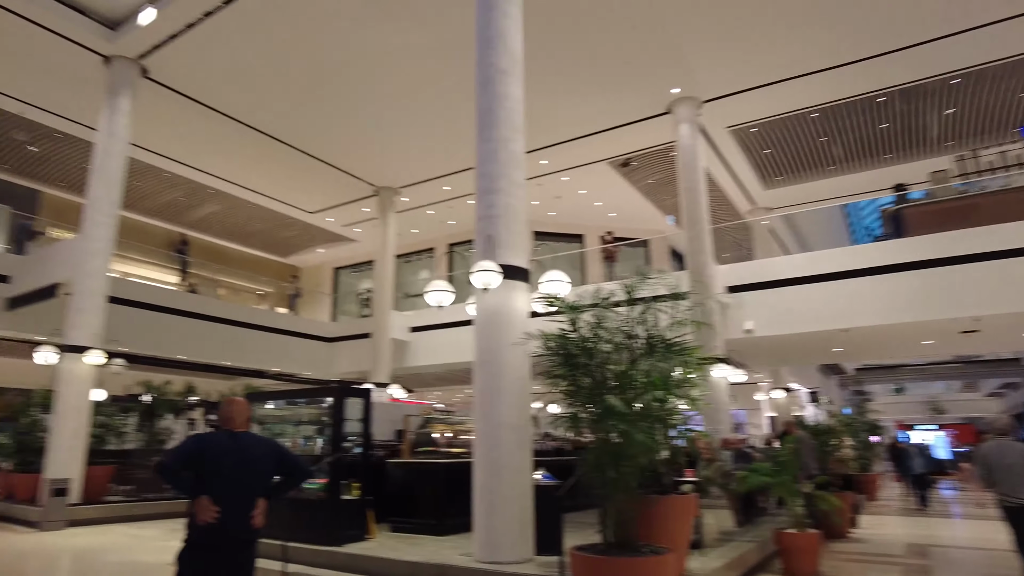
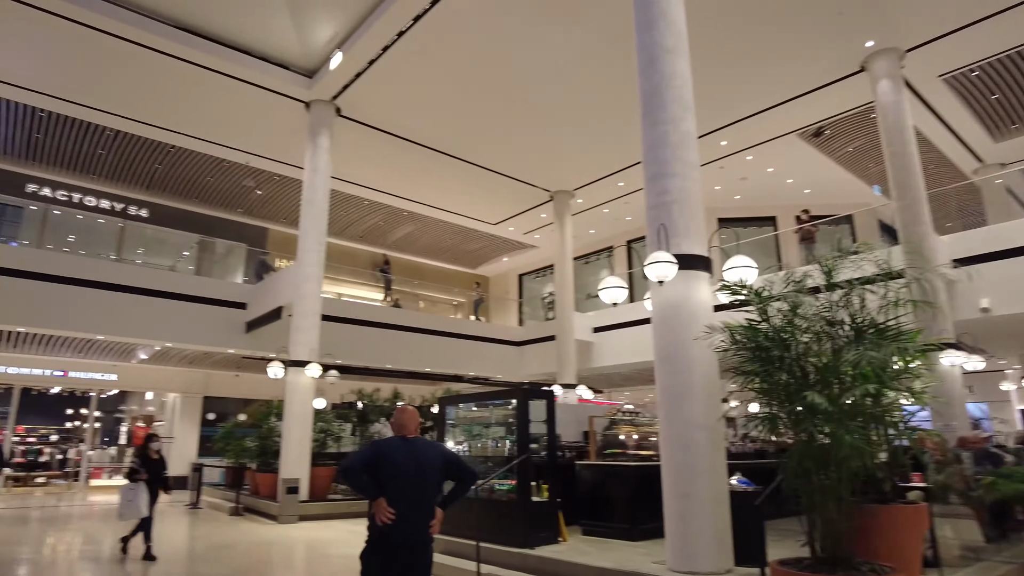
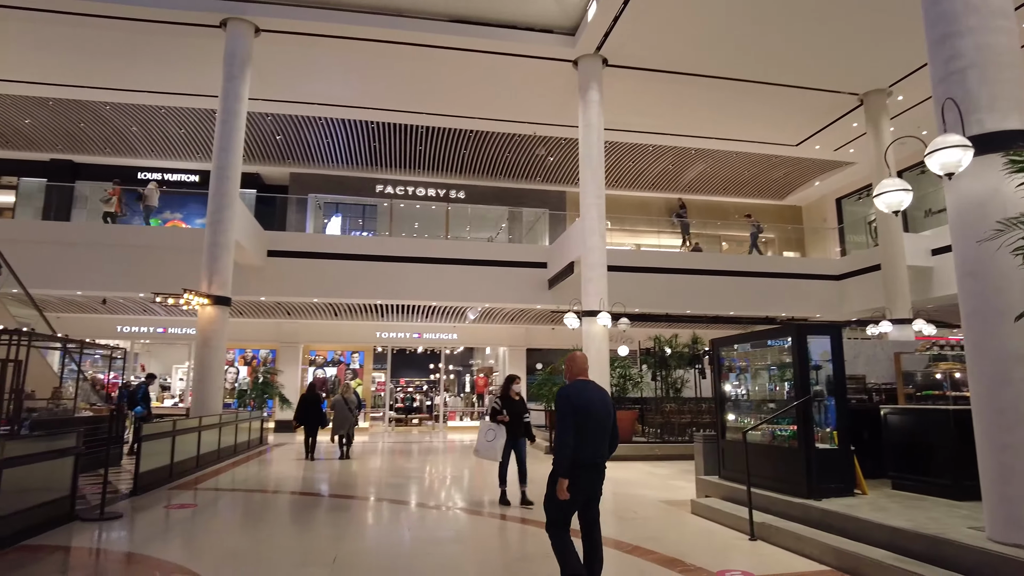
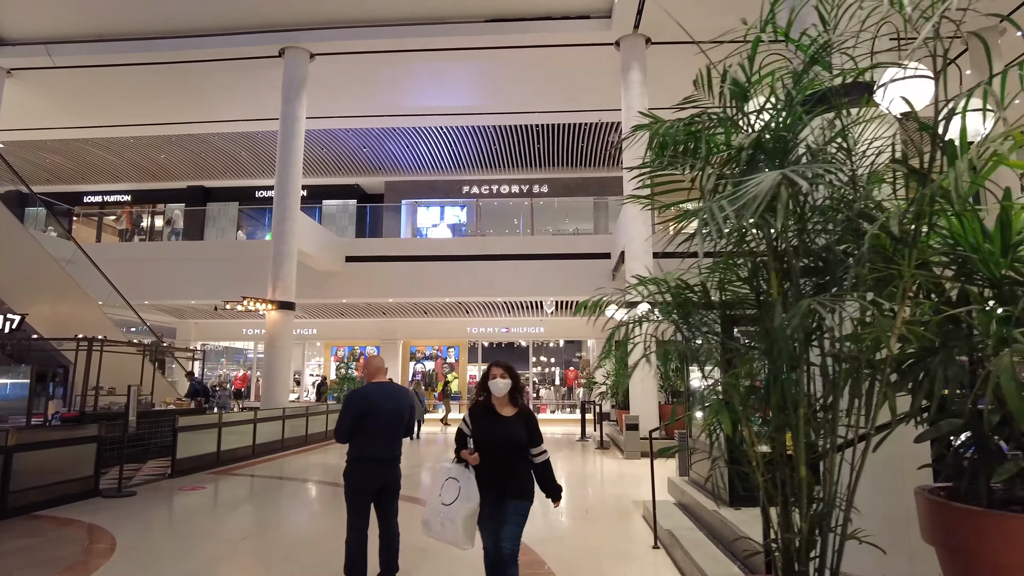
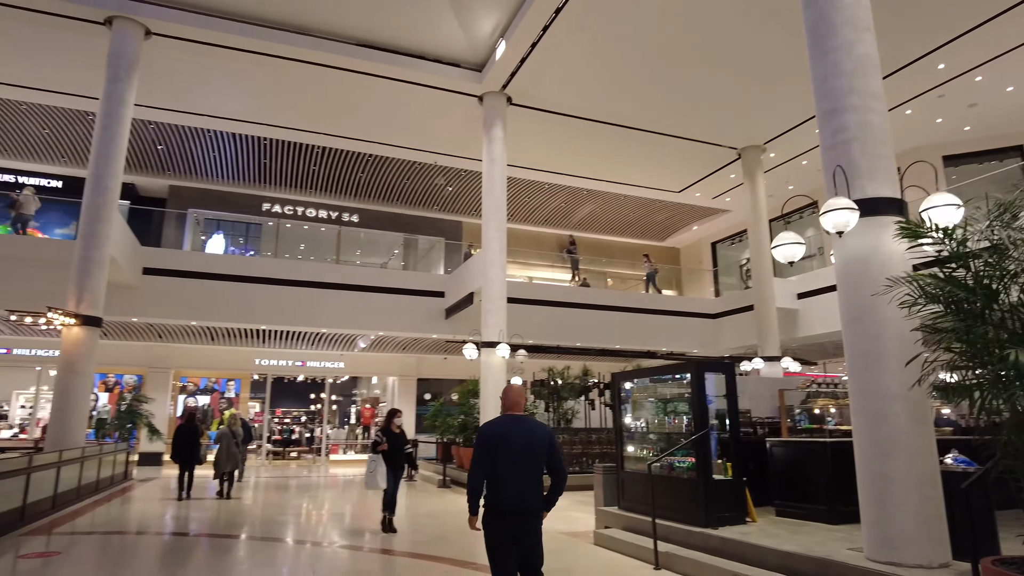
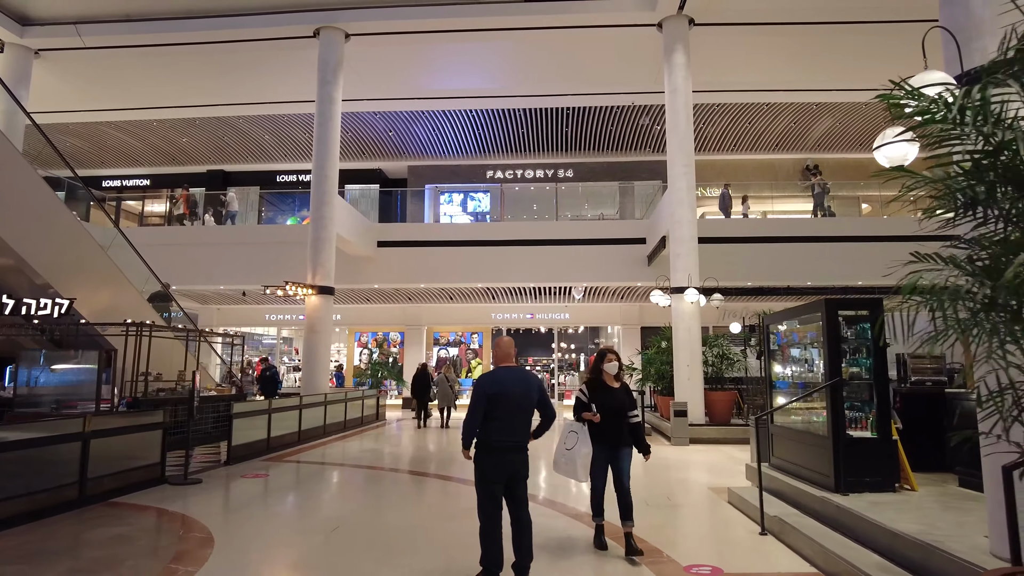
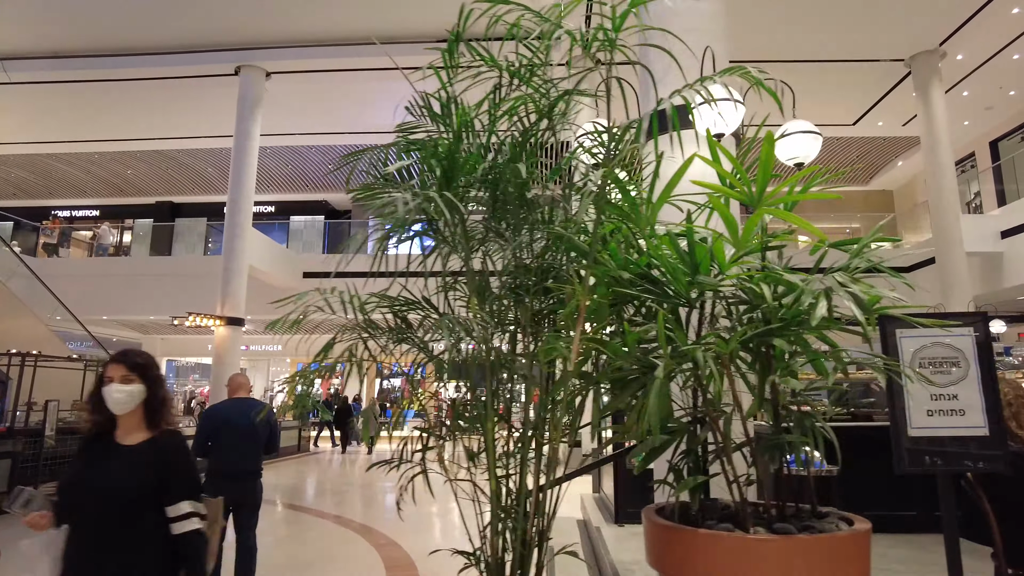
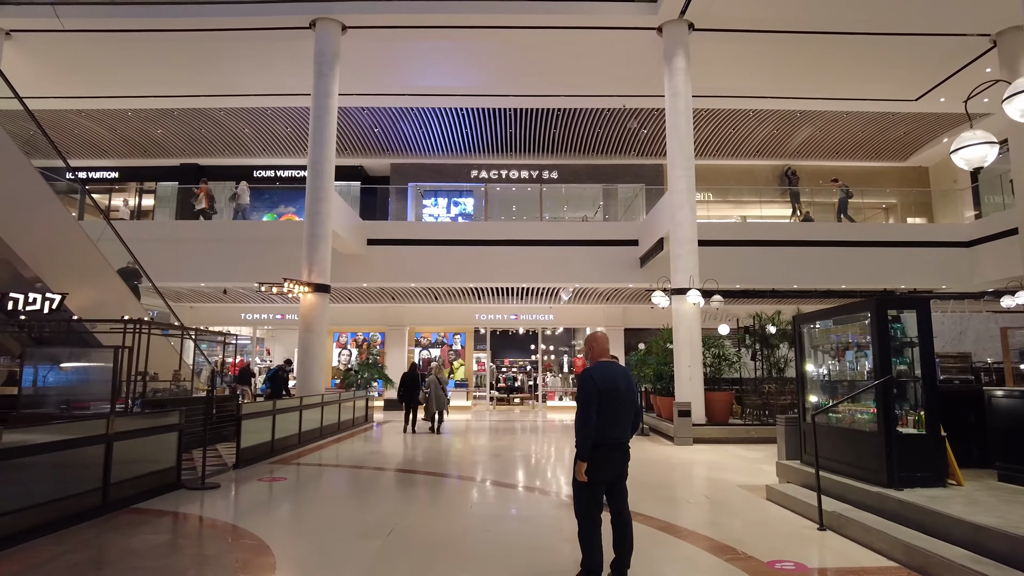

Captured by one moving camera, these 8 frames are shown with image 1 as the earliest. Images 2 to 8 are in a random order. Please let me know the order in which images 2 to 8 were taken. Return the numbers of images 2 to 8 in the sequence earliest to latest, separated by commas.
2, 5, 3, 8, 6, 4, 7
